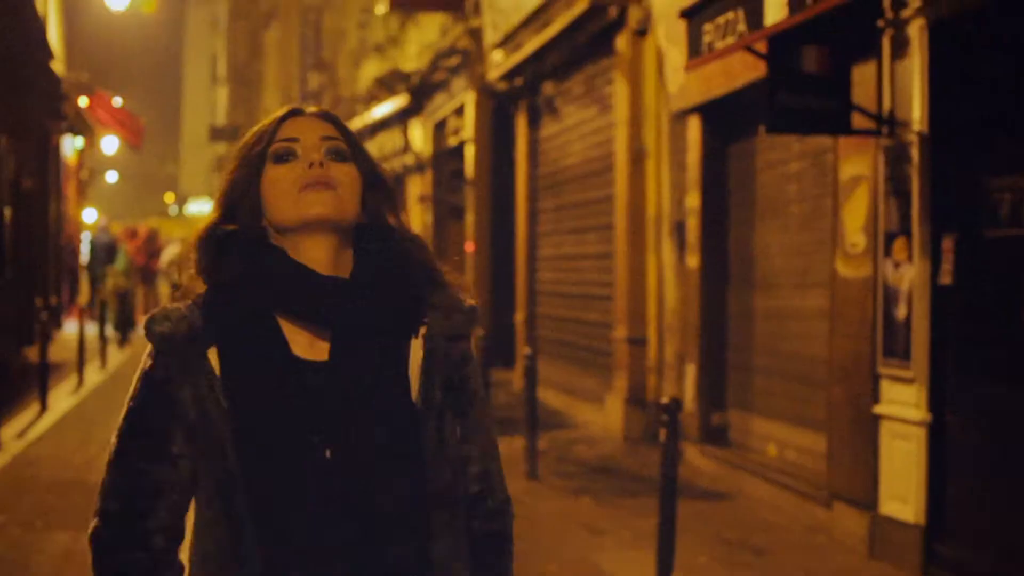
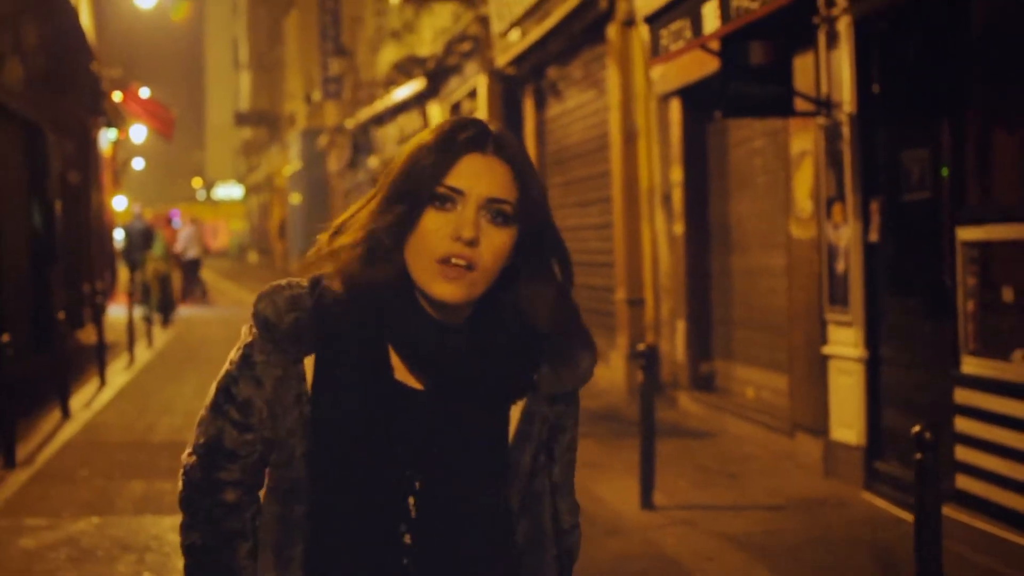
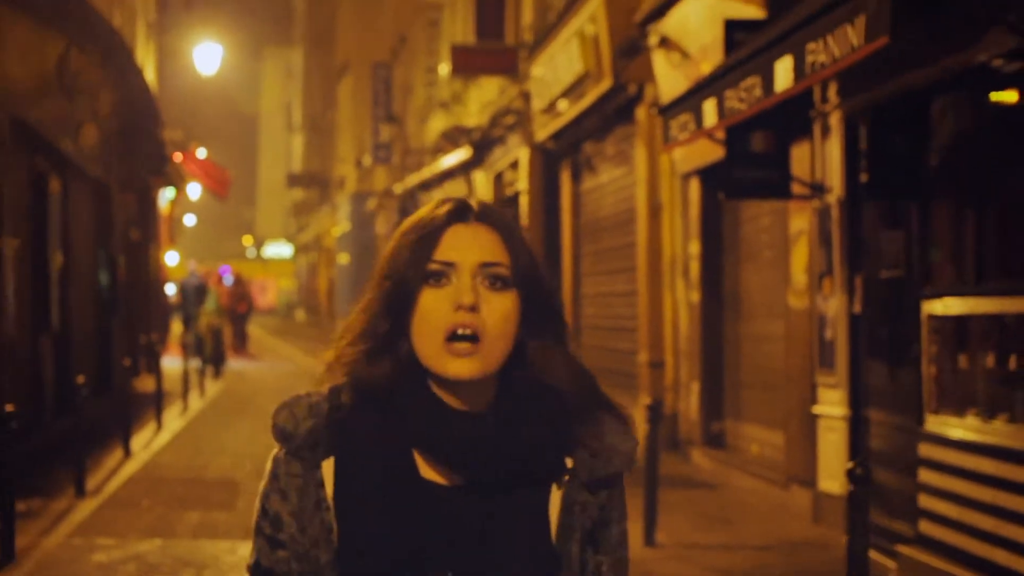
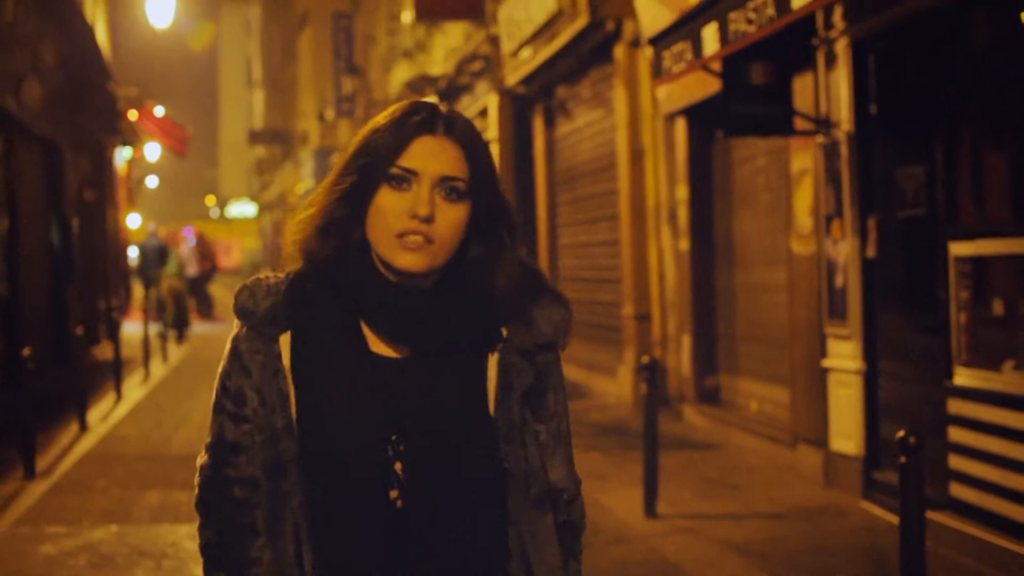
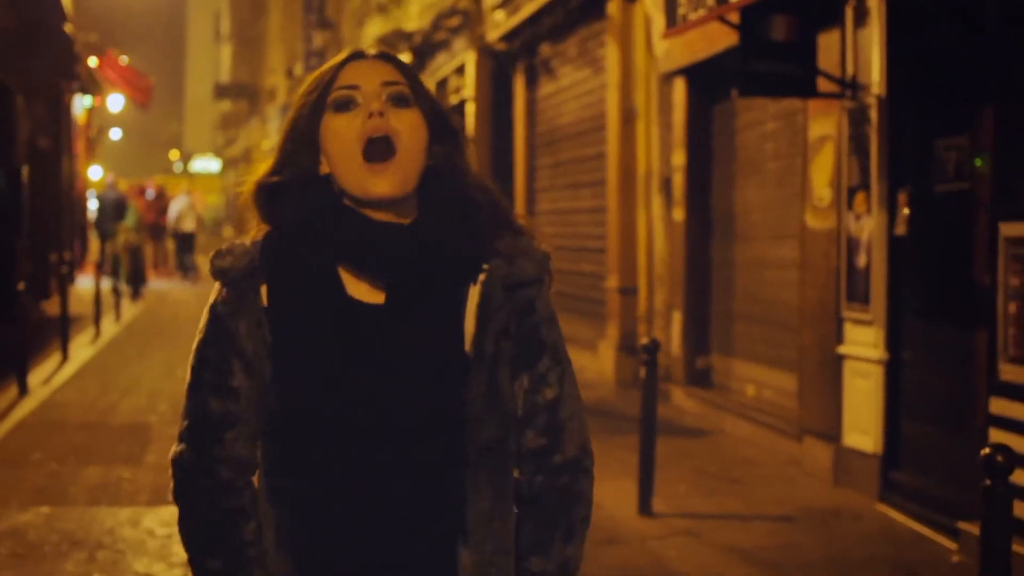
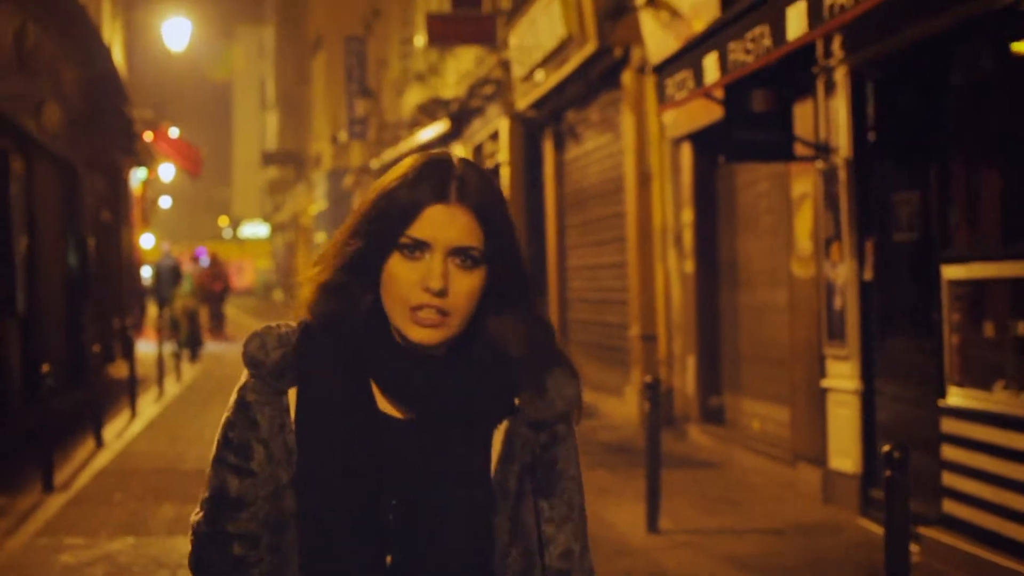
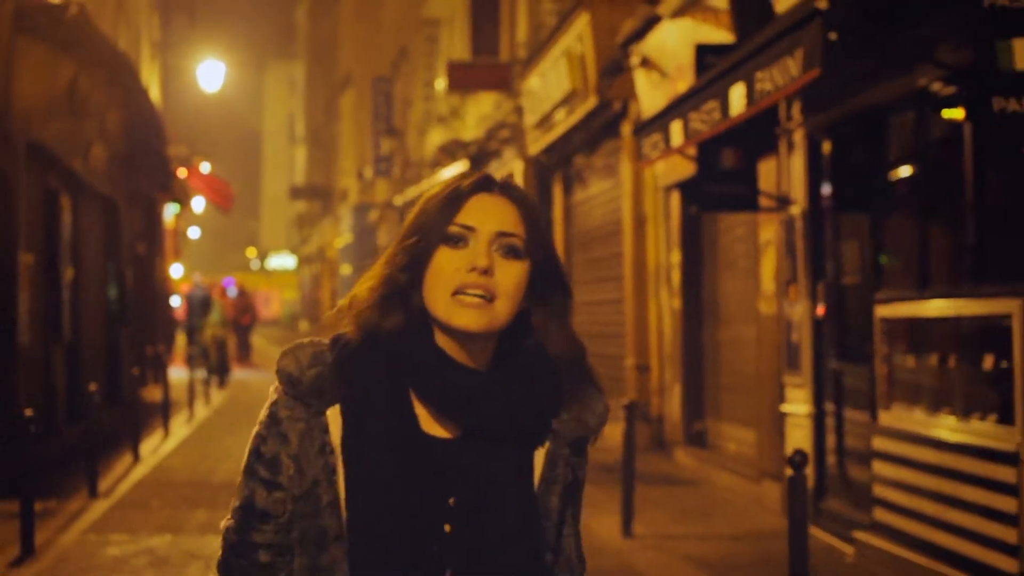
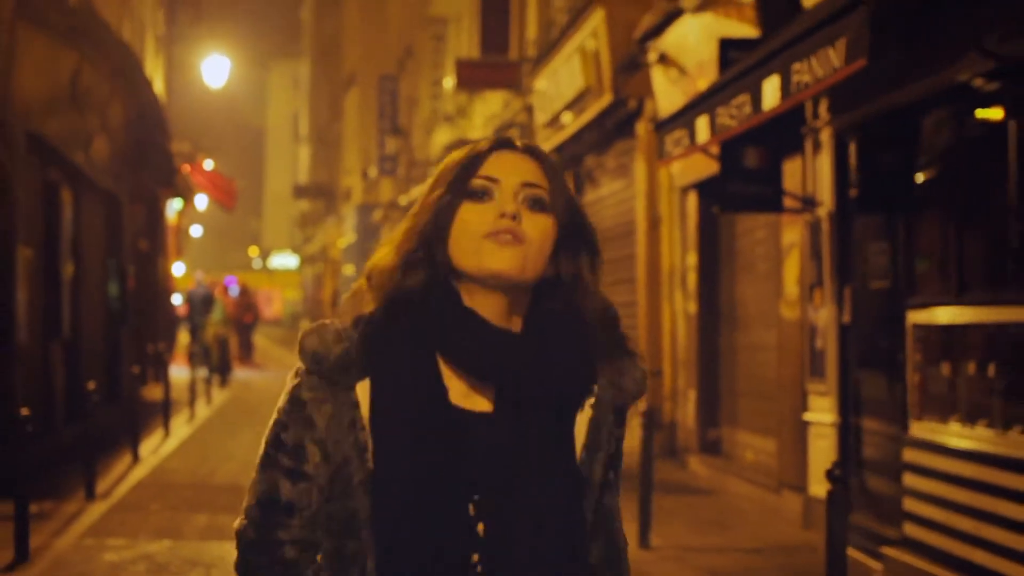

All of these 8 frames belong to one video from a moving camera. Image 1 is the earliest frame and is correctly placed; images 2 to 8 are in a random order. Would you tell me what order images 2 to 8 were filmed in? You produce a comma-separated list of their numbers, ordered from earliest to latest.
5, 2, 4, 6, 3, 8, 7
